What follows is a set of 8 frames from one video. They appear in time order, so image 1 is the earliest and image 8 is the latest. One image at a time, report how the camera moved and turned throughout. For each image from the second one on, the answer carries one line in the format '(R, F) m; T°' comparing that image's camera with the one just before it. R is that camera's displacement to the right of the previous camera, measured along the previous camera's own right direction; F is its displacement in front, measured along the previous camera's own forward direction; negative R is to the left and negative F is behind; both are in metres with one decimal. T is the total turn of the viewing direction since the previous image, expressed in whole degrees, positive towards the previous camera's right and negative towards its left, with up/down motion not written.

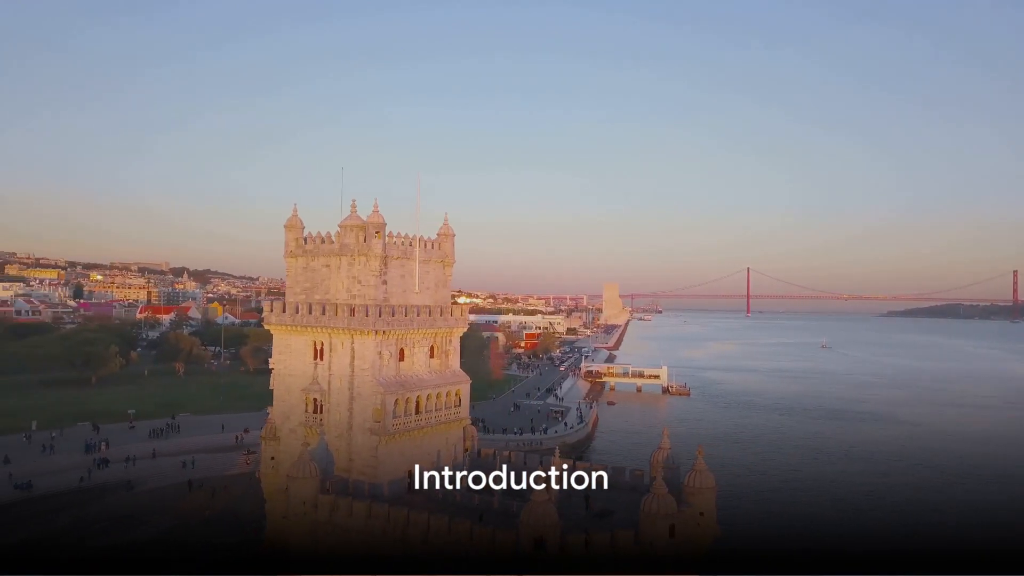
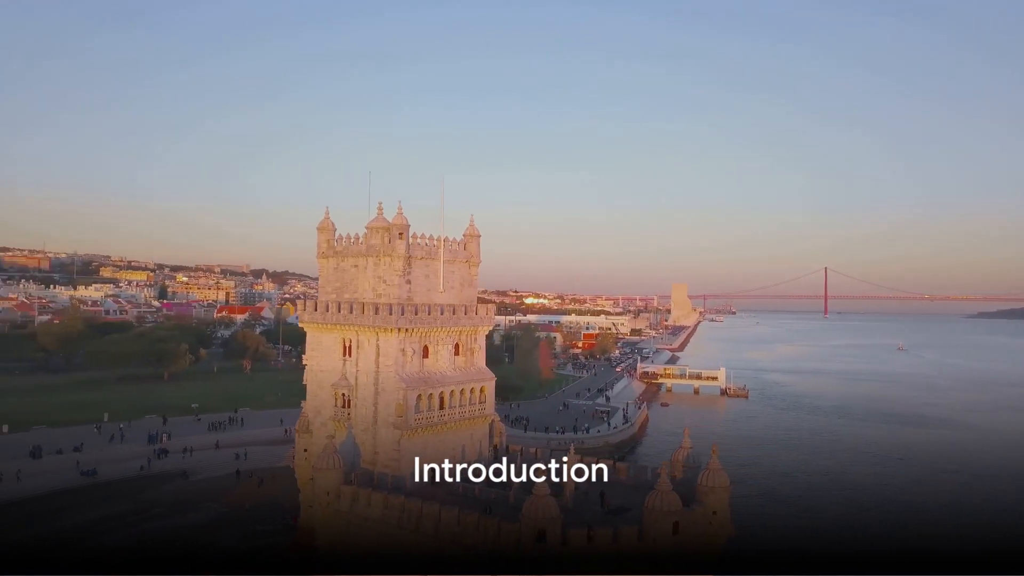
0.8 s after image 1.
(-0.7, -0.9) m; 0°
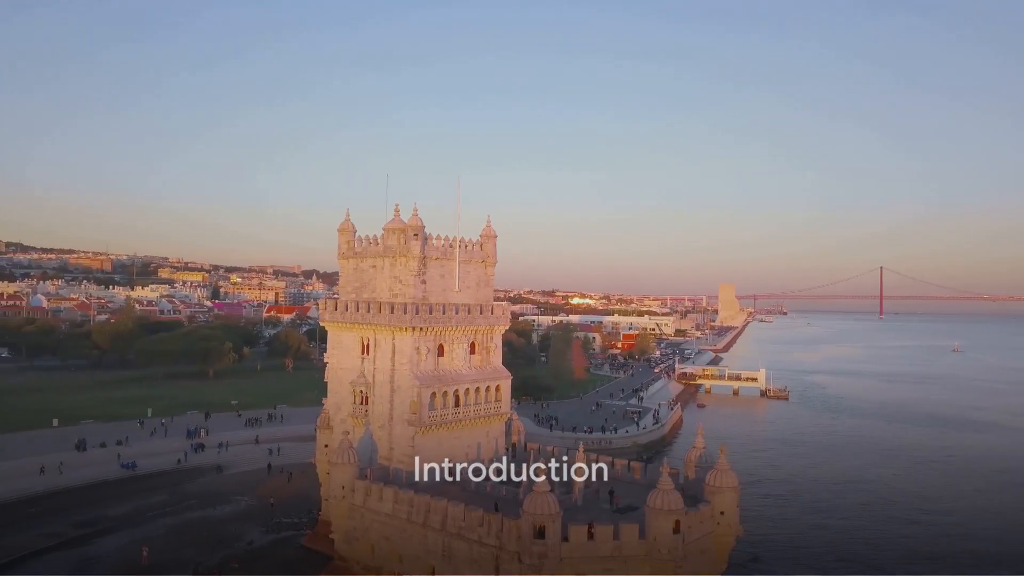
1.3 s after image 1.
(-0.6, -0.6) m; 0°
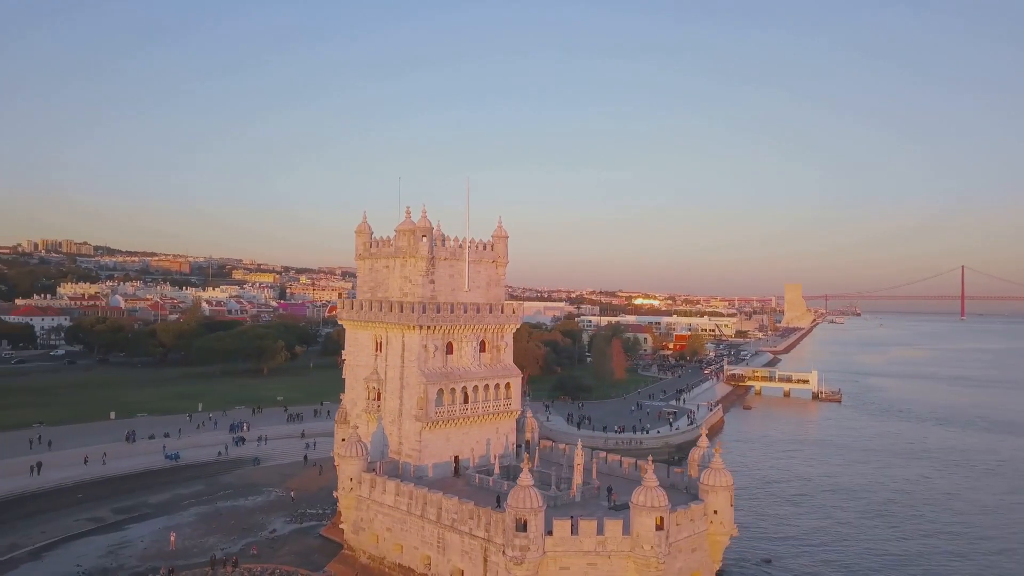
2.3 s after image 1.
(+1.3, -0.6) m; -3°
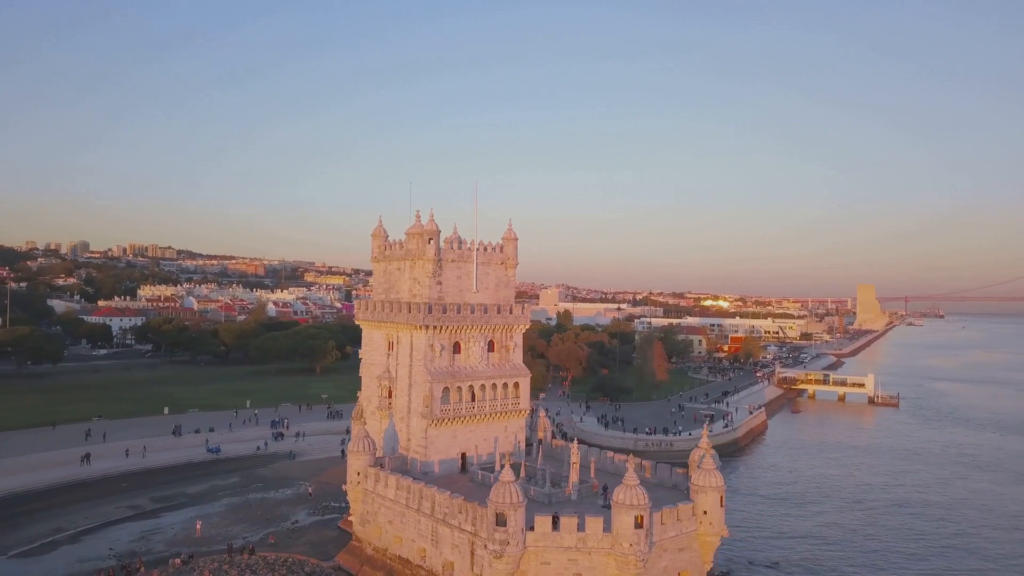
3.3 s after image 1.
(+2.2, -0.4) m; -5°
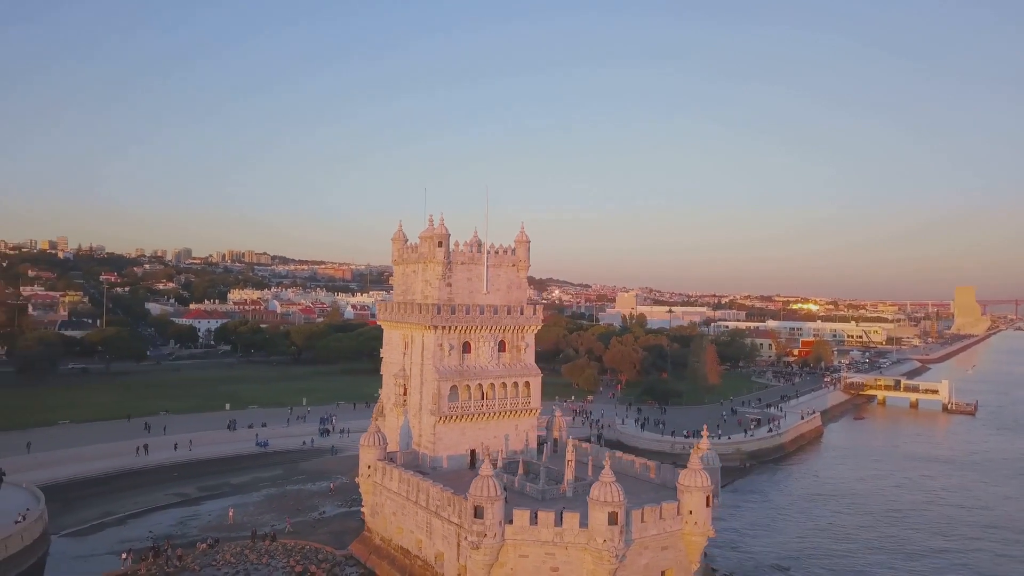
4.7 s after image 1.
(+2.8, -0.5) m; -6°
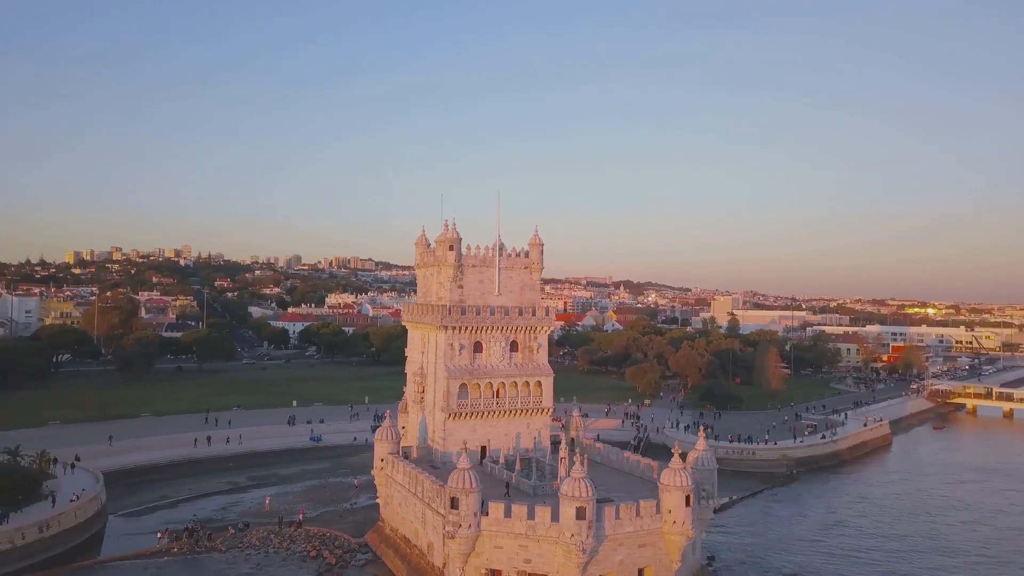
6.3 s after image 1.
(+3.4, -0.6) m; -7°
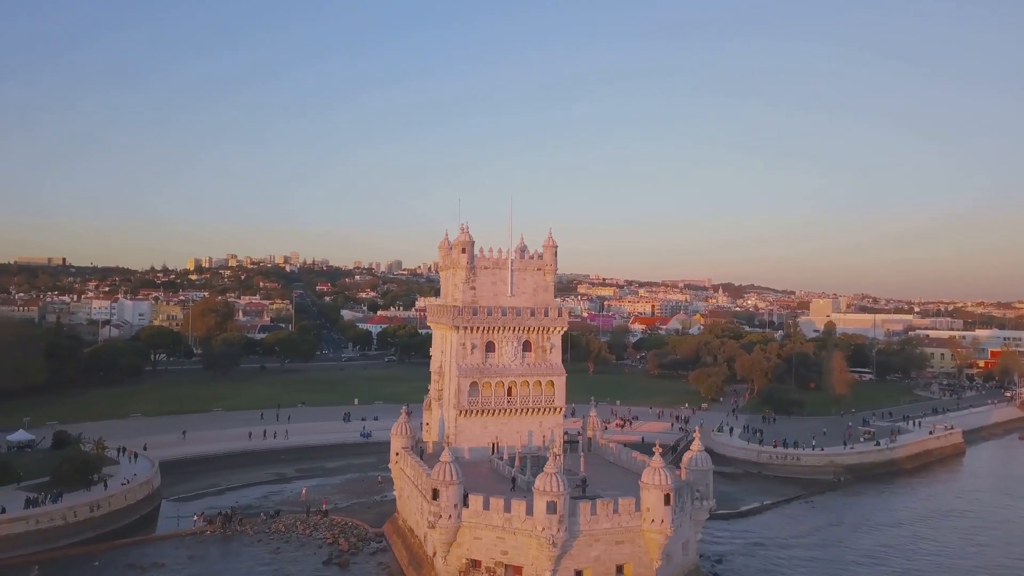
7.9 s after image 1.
(+3.4, -0.5) m; -7°
